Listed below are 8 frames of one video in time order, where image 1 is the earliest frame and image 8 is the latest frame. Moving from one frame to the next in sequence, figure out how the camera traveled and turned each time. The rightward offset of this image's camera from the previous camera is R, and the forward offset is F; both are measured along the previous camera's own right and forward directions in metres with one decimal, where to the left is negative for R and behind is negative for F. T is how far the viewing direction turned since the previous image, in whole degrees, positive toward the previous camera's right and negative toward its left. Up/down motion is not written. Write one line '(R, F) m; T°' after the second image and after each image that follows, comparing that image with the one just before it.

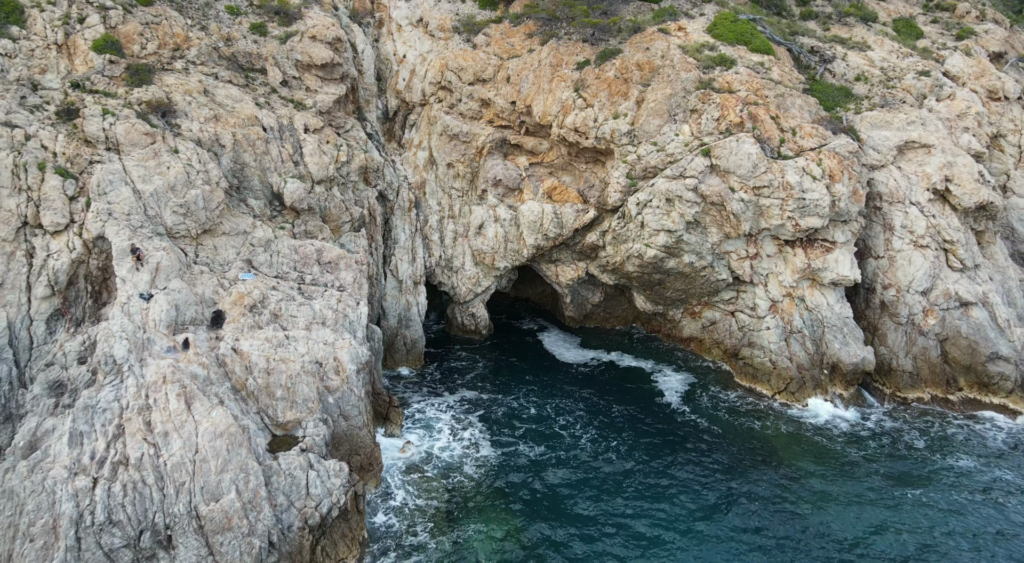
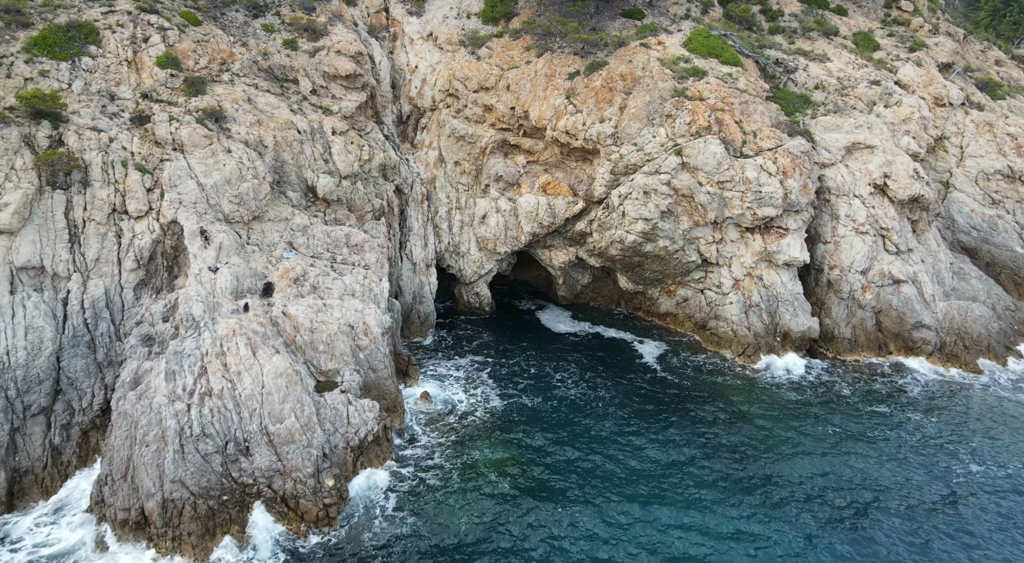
(+0.1, -4.8) m; 0°
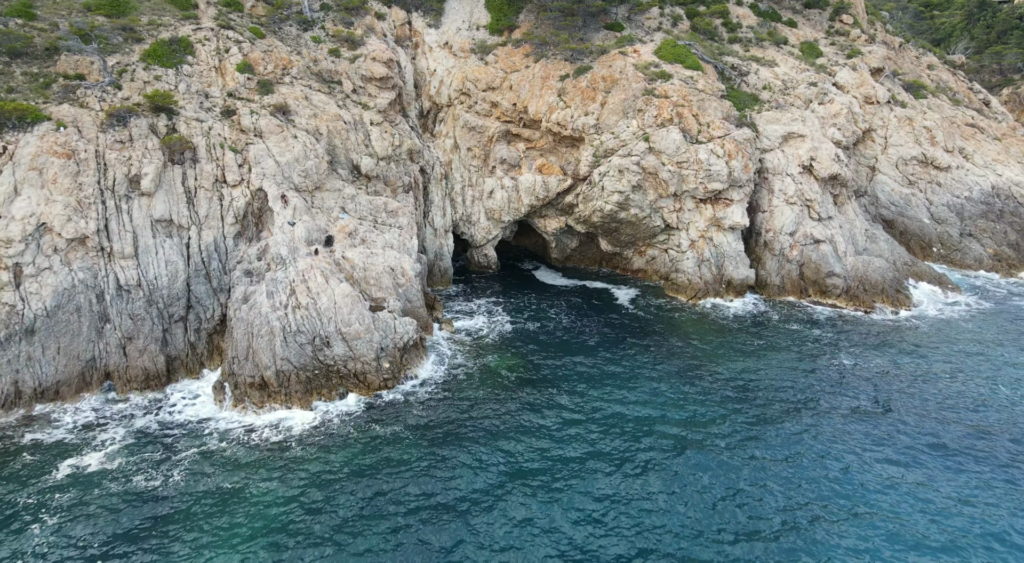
(-0.1, -8.8) m; 0°
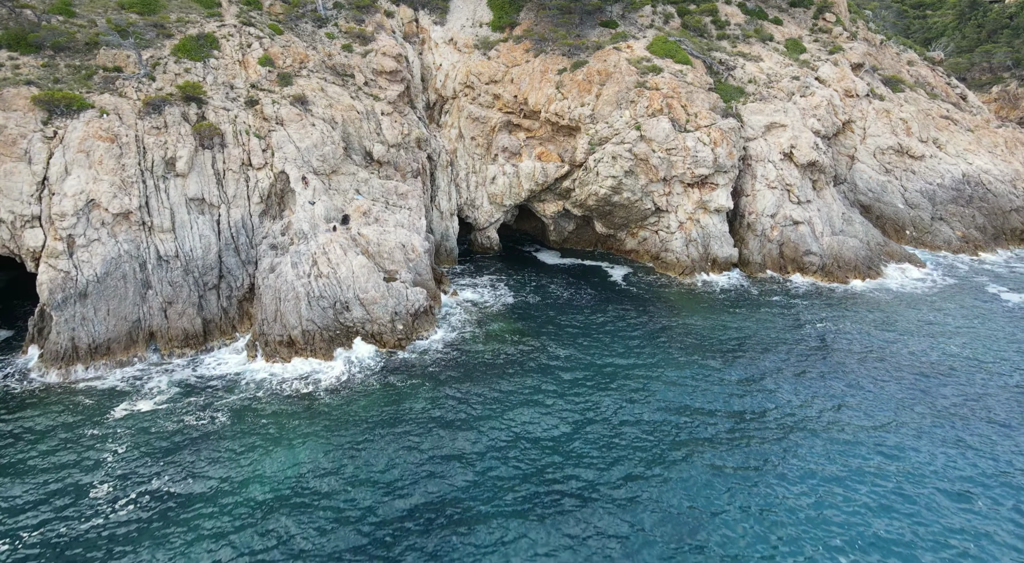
(-0.1, -3.3) m; 0°
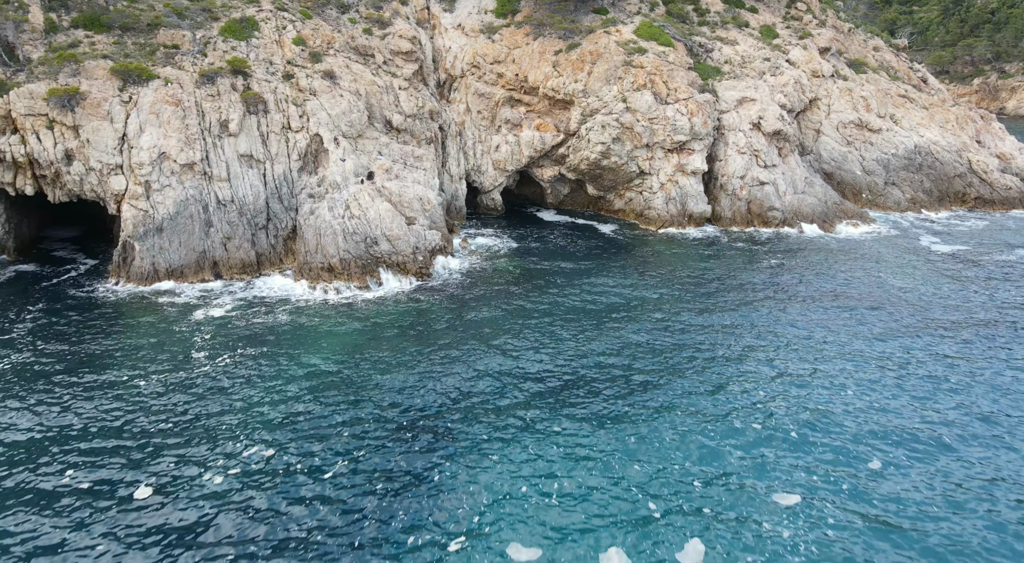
(-0.1, -6.4) m; 0°
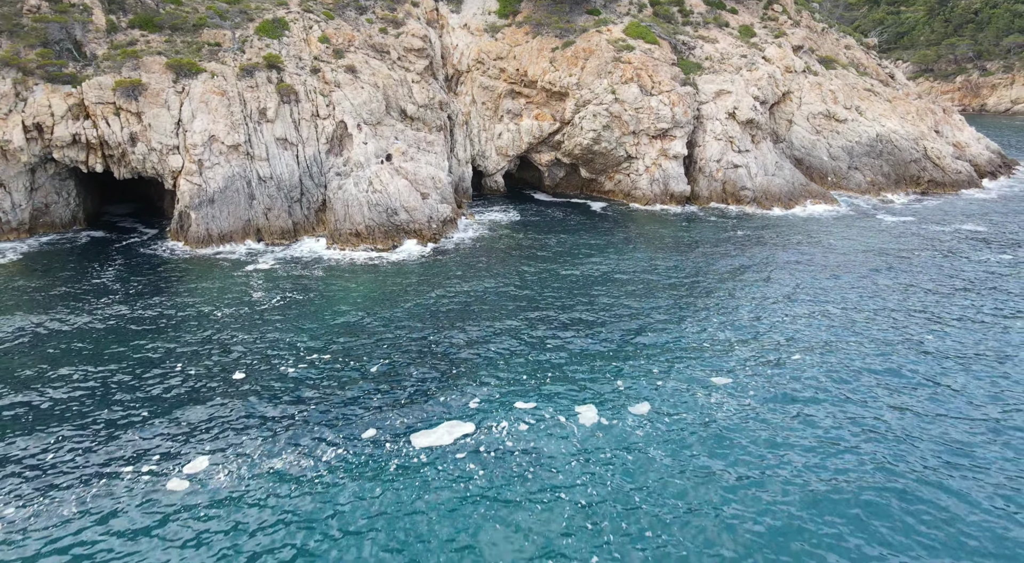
(-0.1, -6.3) m; 0°
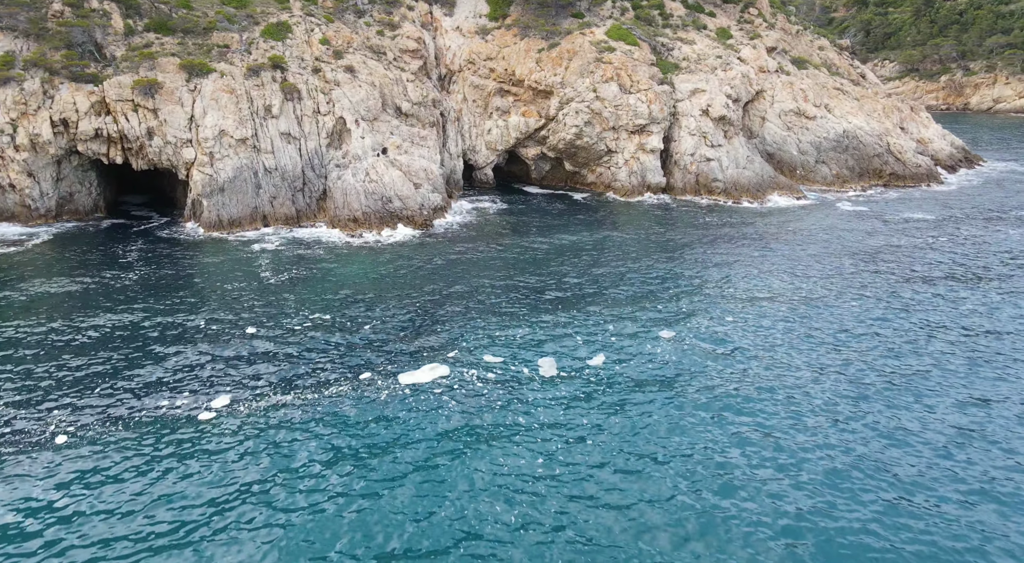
(+1.2, -4.2) m; 0°
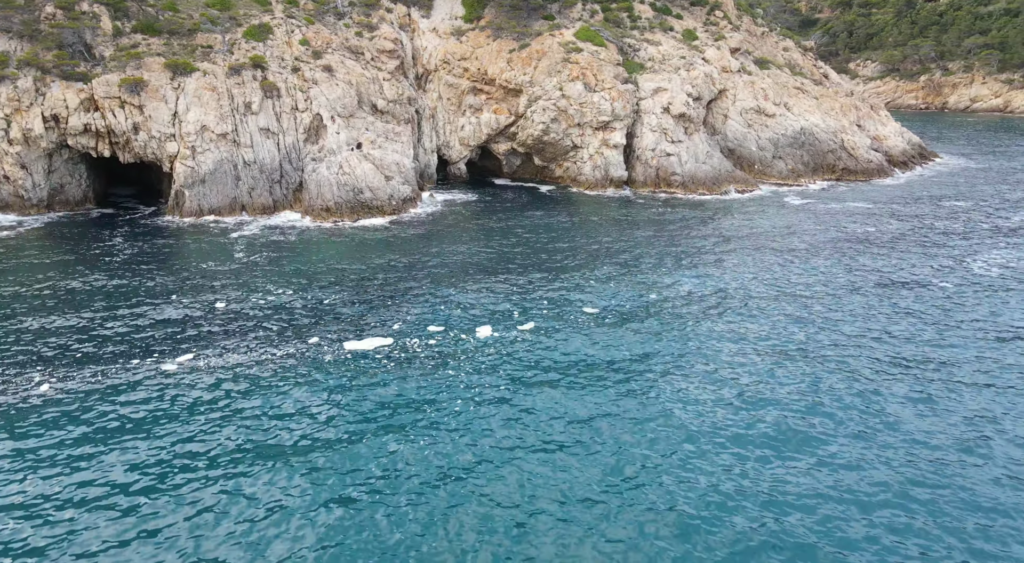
(+2.9, -3.3) m; 0°
